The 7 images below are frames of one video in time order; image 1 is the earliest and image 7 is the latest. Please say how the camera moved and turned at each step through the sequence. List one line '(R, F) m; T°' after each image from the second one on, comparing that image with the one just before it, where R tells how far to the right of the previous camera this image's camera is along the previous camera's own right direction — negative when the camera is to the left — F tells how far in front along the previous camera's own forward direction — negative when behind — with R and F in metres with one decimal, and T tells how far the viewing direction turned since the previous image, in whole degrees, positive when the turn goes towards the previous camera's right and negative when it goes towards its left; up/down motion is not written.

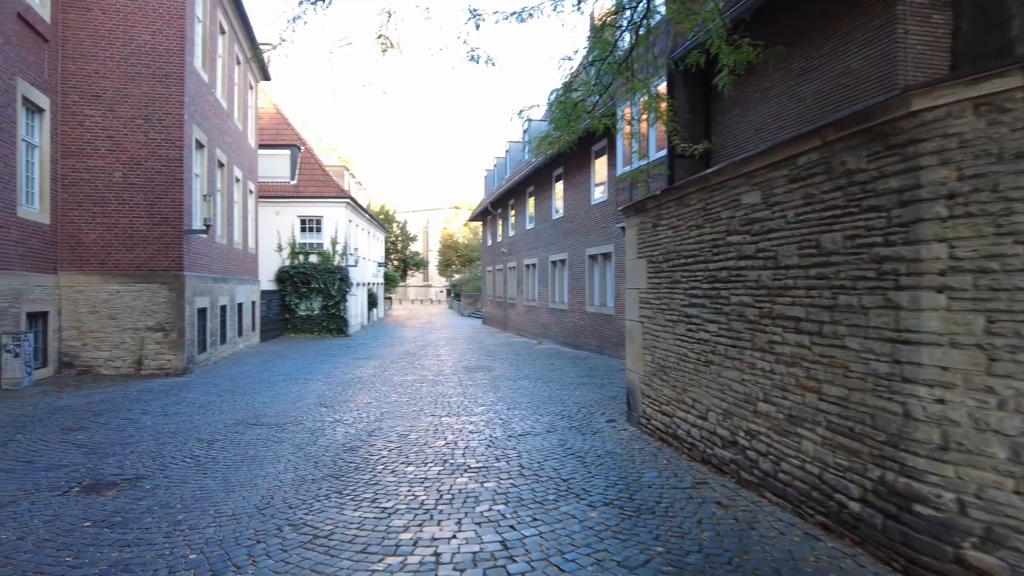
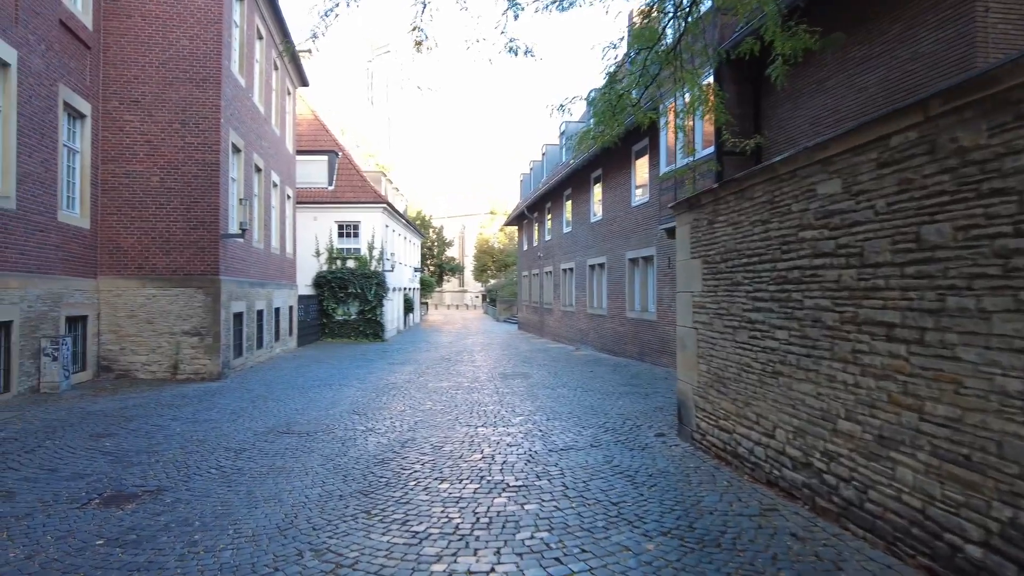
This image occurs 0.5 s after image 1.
(-0.1, +0.4) m; -3°
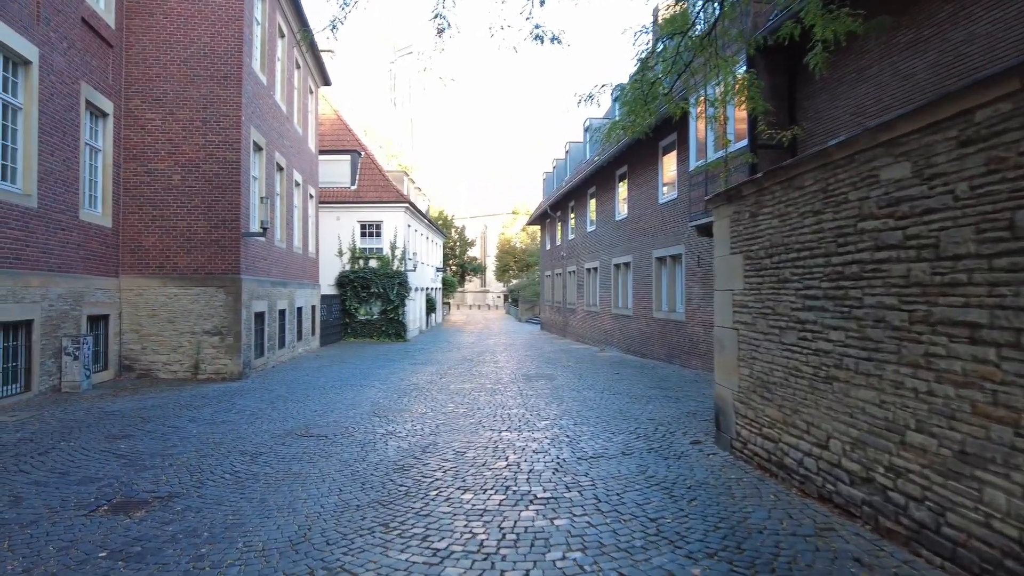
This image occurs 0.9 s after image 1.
(0.0, +0.3) m; -2°
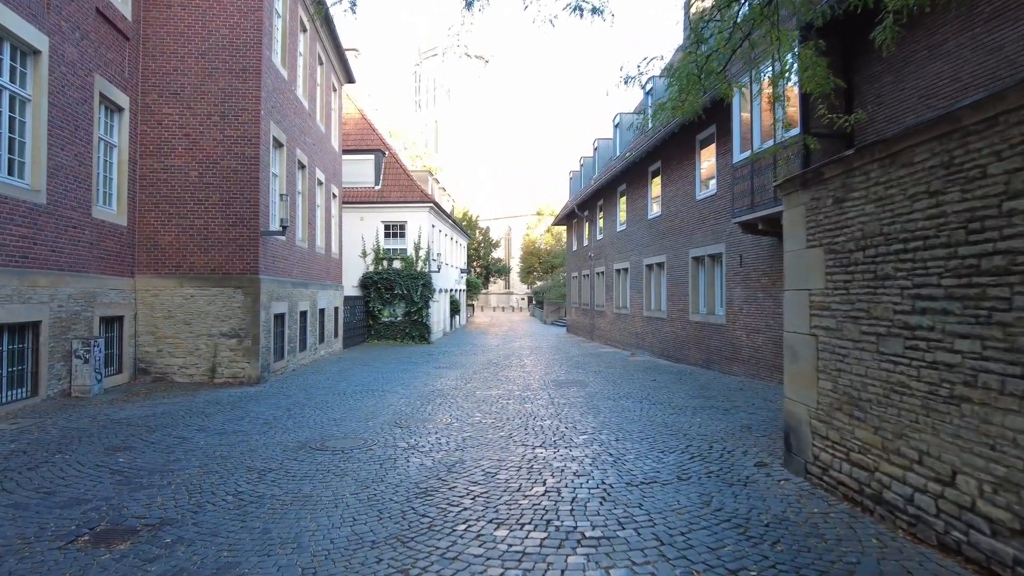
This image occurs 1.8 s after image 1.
(-0.1, +0.7) m; -2°
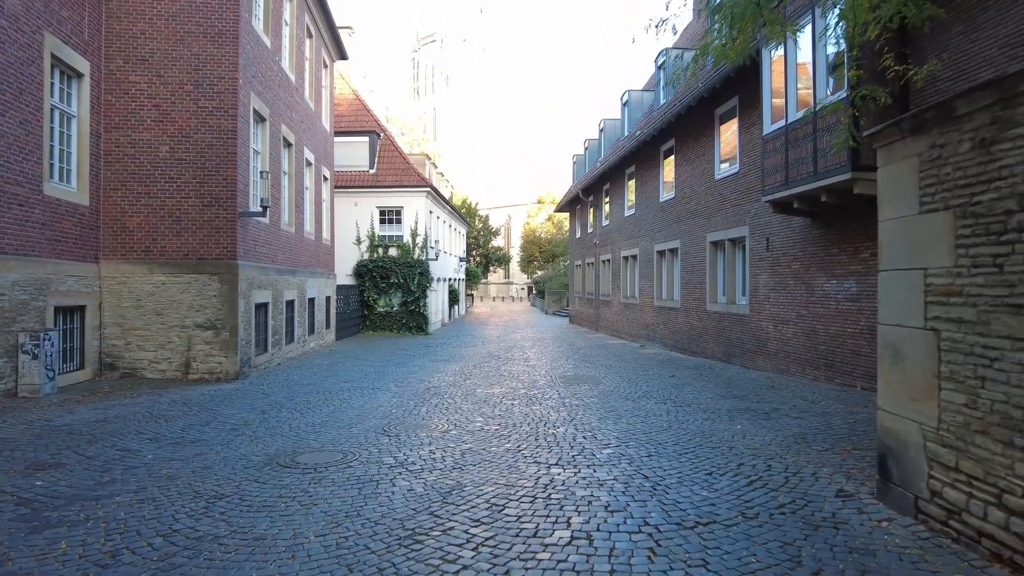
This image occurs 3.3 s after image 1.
(-0.1, +1.2) m; 0°
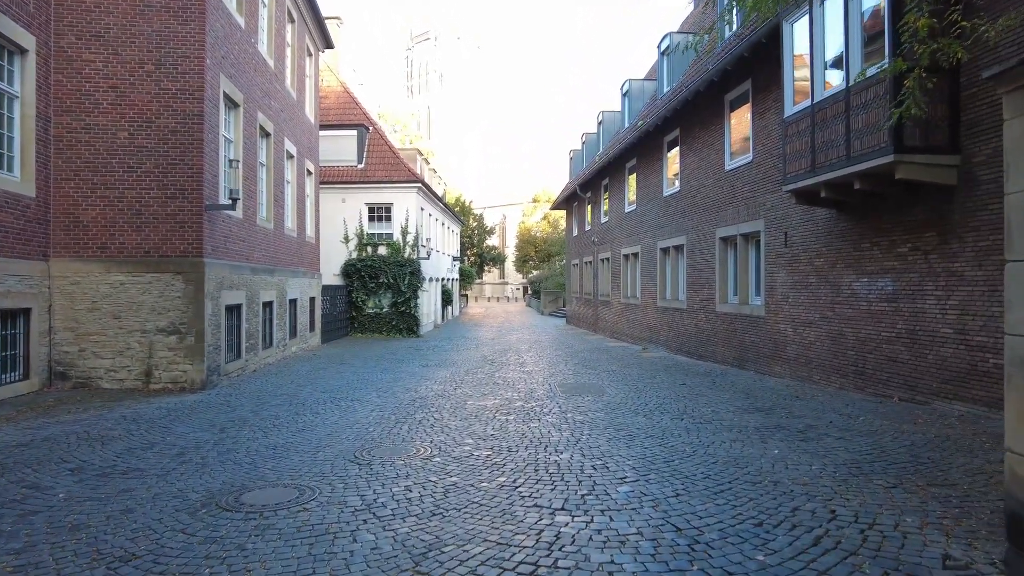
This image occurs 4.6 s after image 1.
(0.0, +1.1) m; 0°
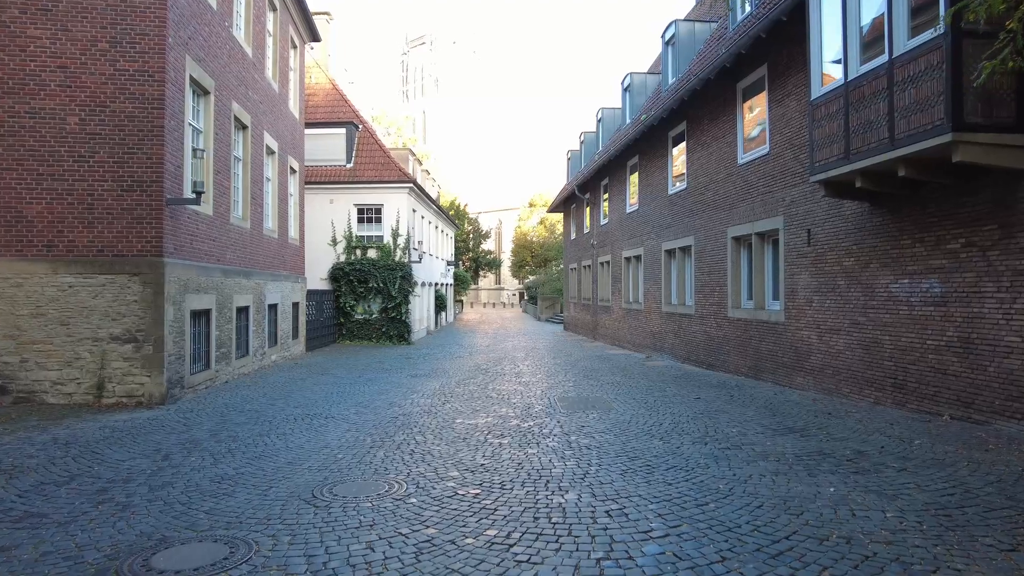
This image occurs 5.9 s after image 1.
(0.0, +1.1) m; 0°
